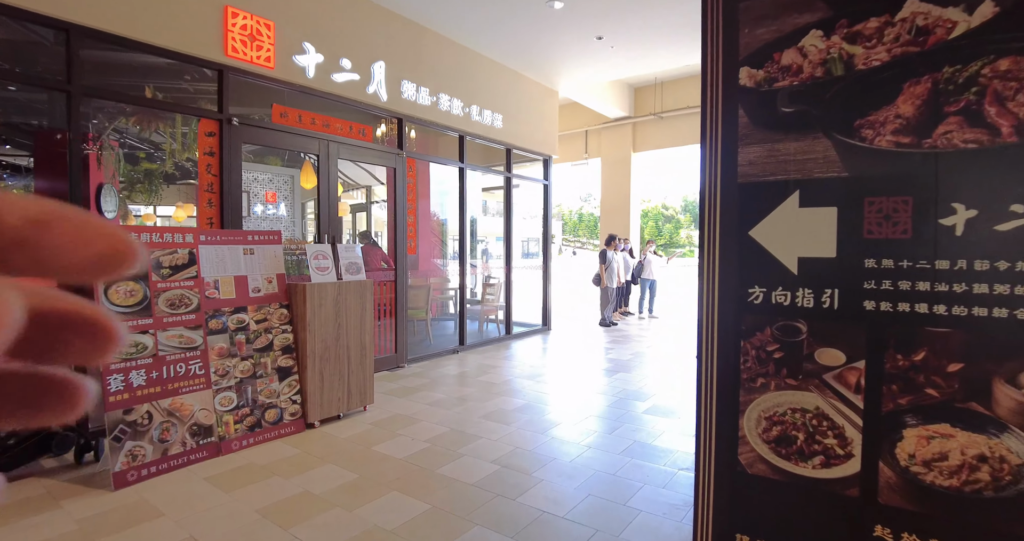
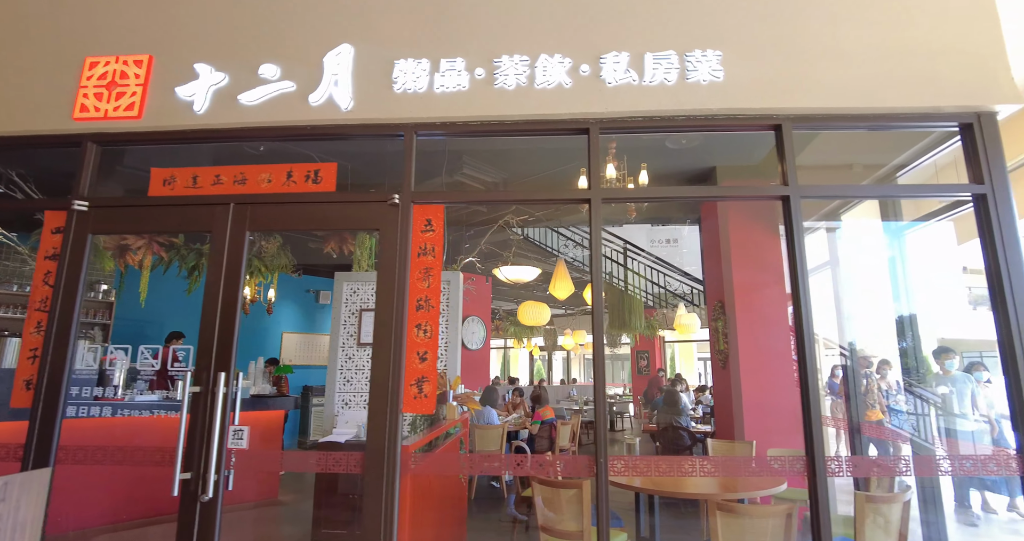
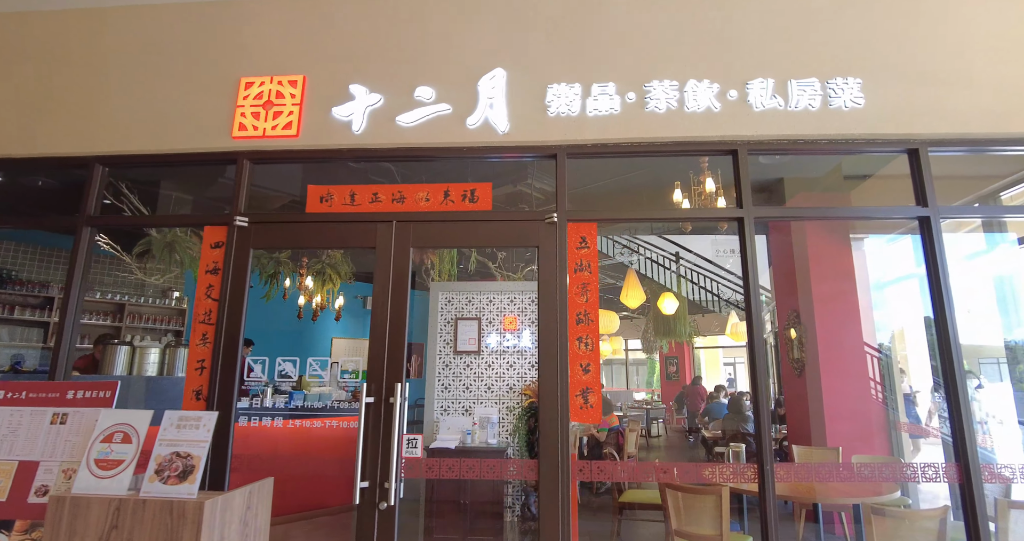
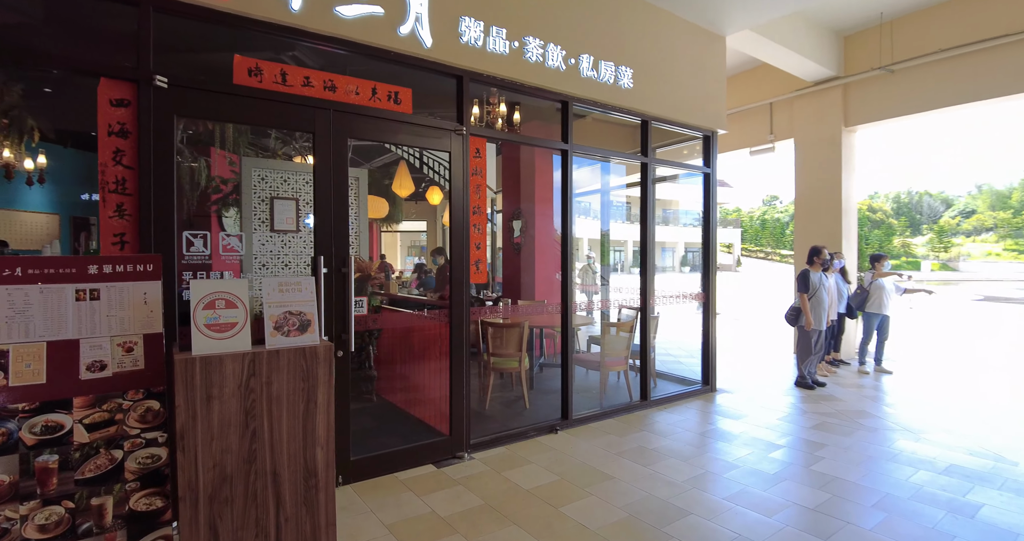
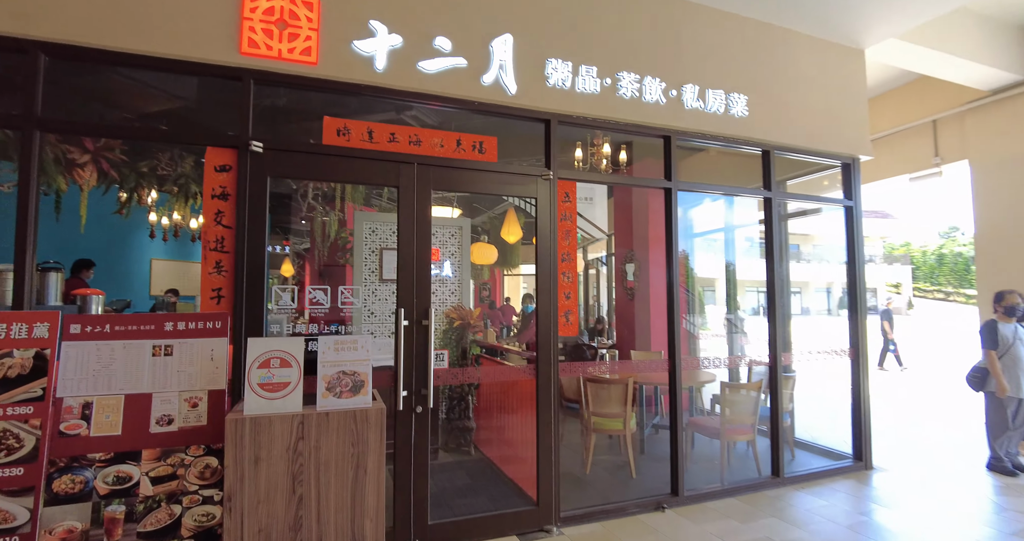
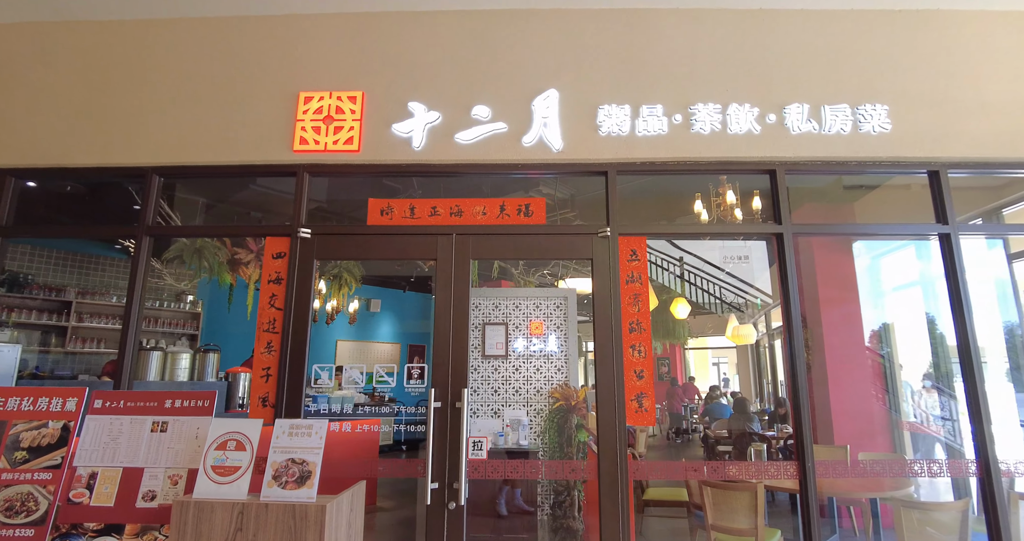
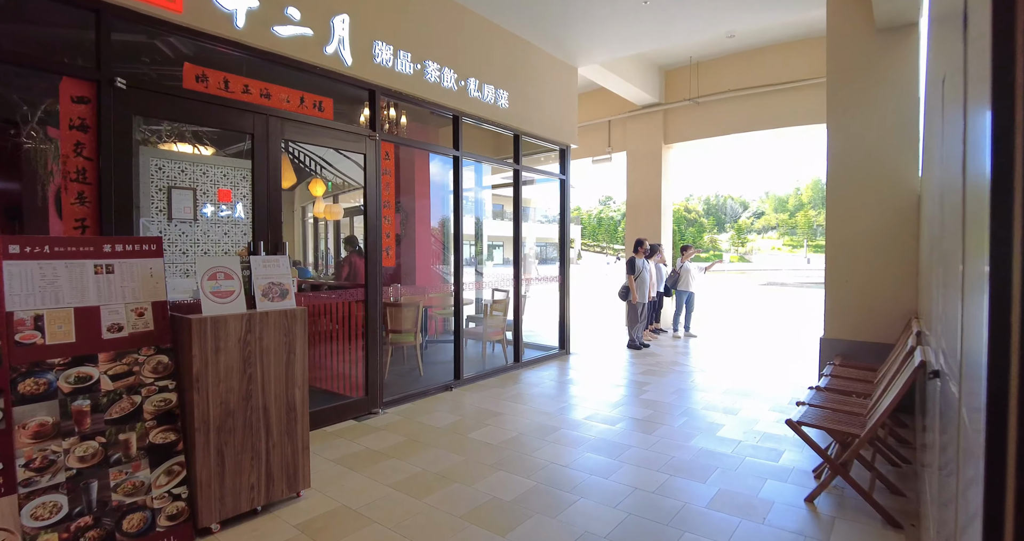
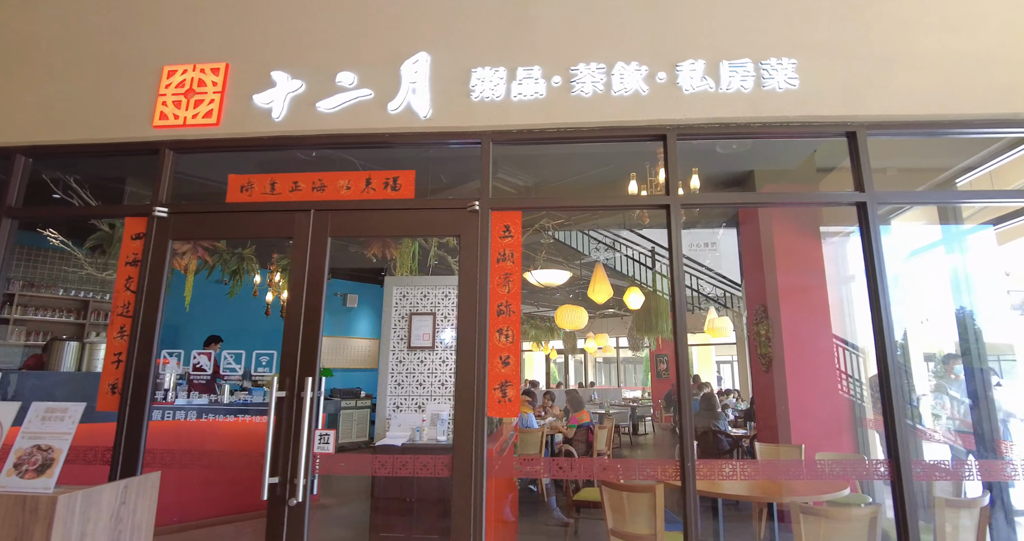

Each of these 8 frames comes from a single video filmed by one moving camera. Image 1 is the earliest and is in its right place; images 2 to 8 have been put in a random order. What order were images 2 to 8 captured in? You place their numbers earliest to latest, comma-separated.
7, 4, 5, 6, 3, 8, 2
